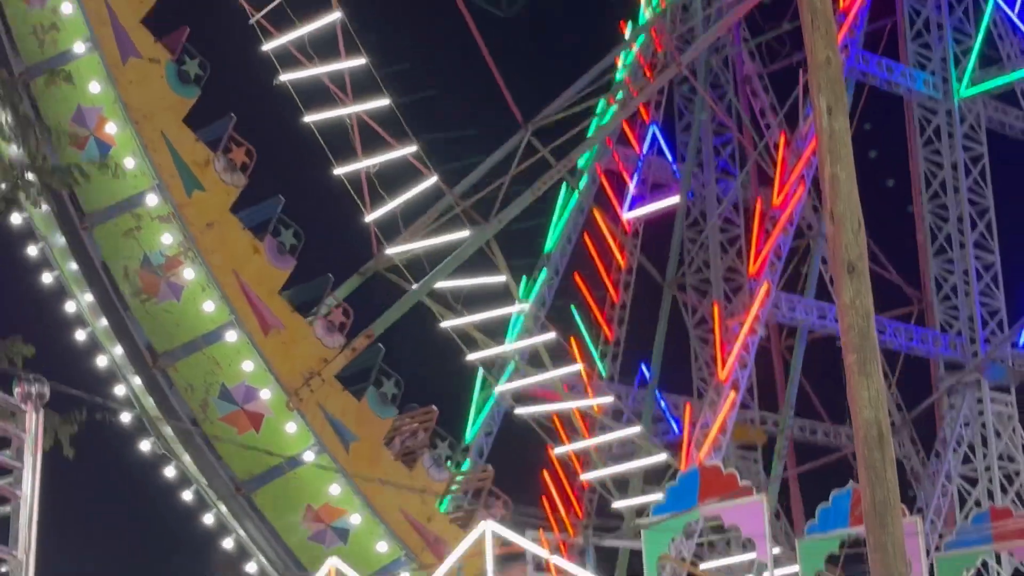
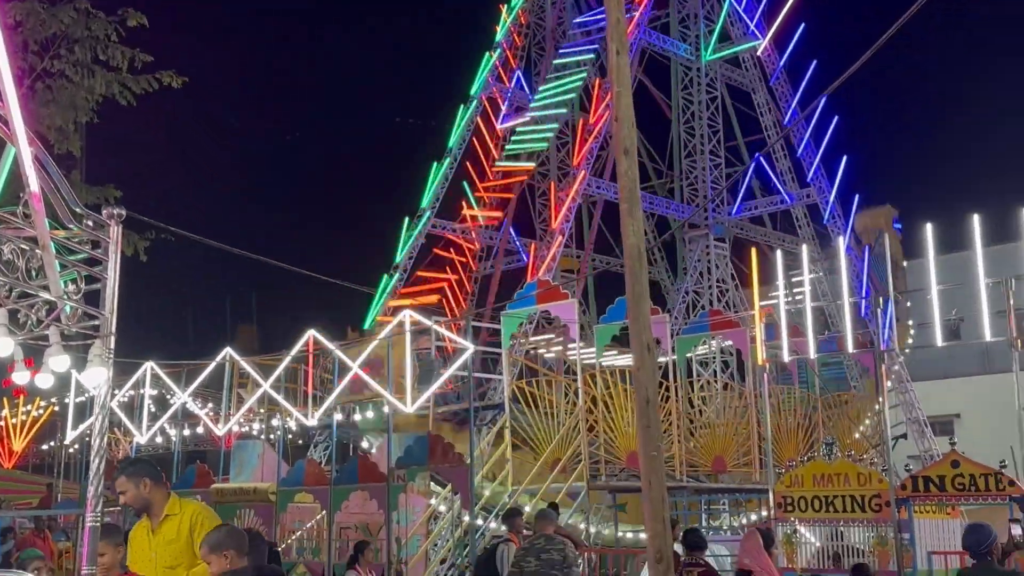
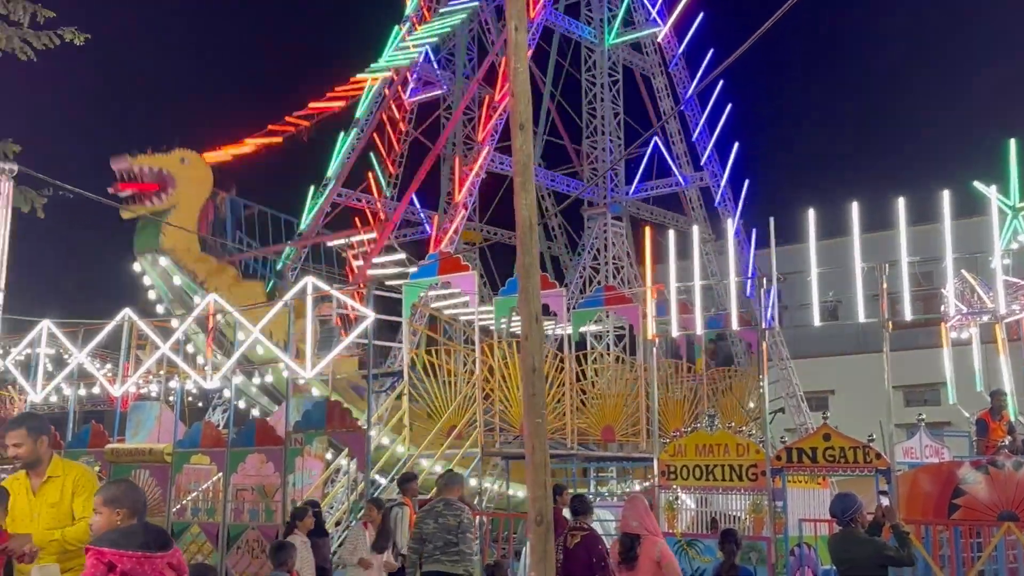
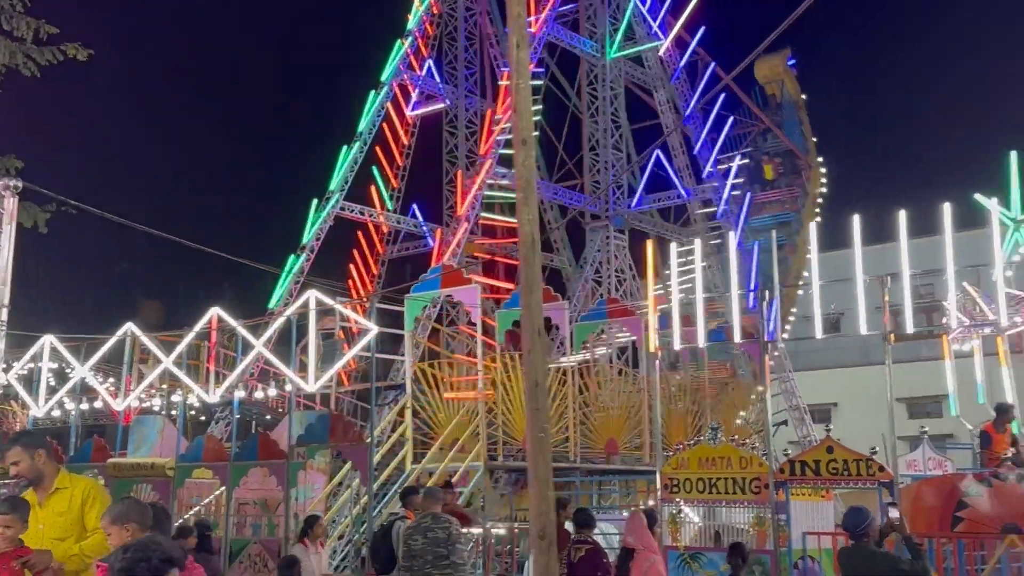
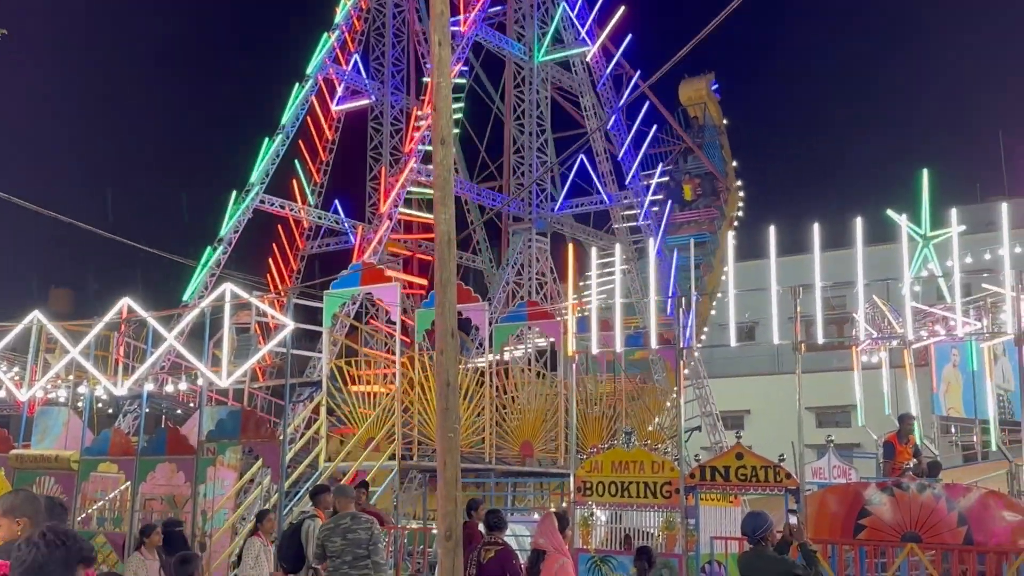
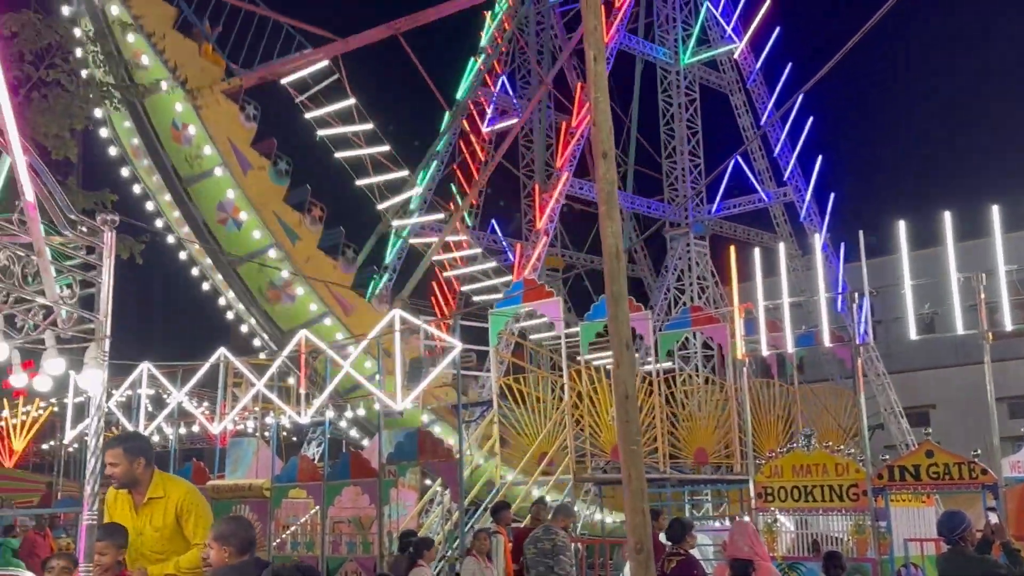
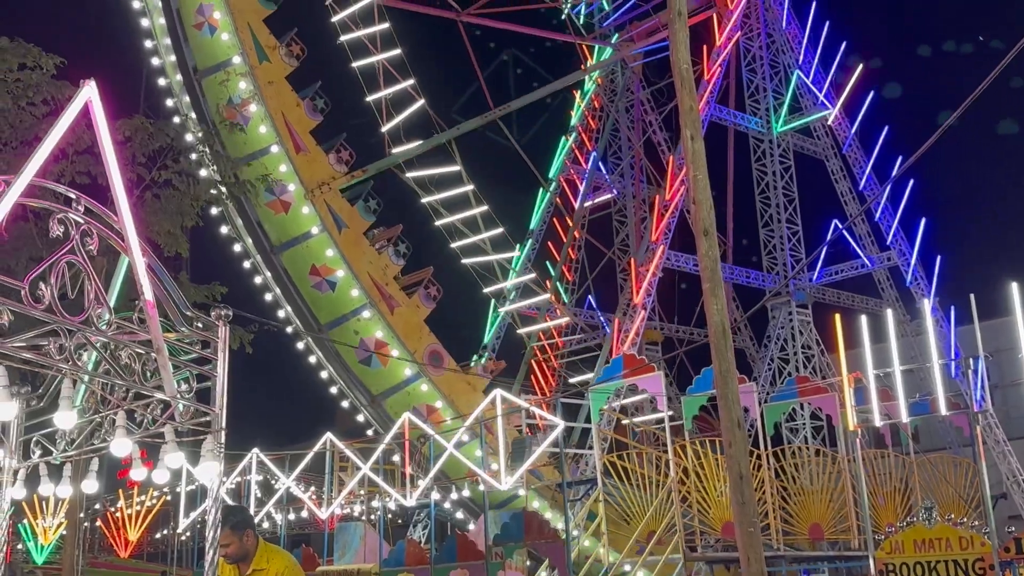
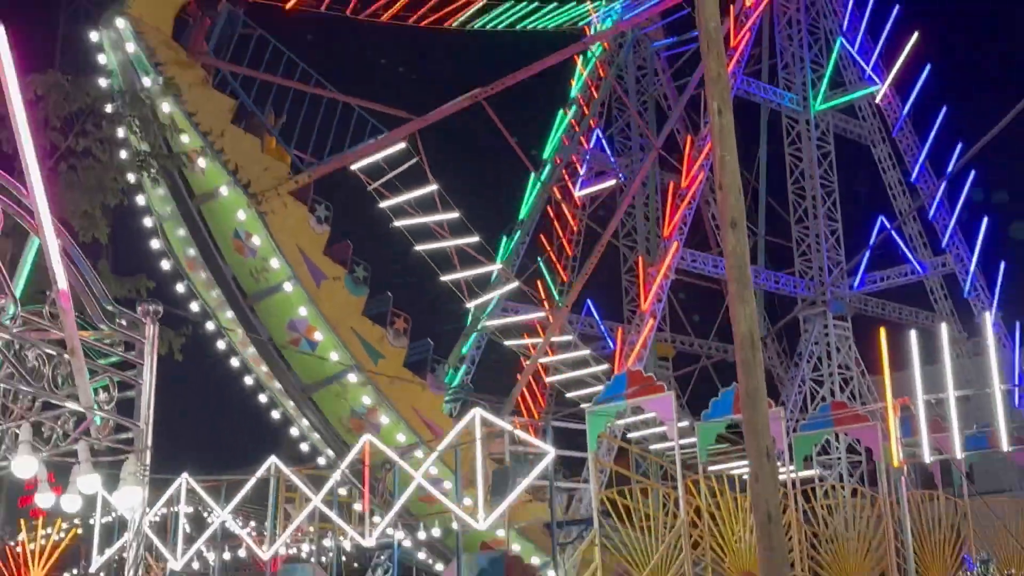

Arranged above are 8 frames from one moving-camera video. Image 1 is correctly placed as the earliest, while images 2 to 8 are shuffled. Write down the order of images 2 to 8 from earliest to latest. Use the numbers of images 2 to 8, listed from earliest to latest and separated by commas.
8, 2, 4, 5, 3, 6, 7
